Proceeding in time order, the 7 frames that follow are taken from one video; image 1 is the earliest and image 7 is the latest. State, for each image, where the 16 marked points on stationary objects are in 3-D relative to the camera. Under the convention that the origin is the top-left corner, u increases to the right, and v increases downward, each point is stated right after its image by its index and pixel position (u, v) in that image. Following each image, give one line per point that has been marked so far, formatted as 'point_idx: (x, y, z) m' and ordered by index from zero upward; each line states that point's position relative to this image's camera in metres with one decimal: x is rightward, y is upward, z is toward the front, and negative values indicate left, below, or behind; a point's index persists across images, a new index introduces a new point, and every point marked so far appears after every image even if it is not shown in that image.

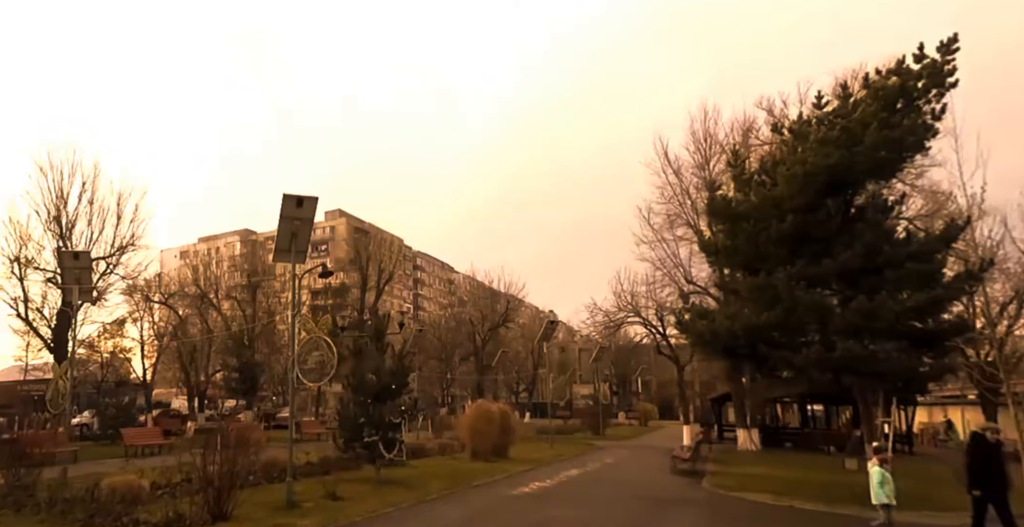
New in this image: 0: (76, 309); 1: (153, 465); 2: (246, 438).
0: (-10.1, -1.0, +17.5) m
1: (-8.2, -4.7, +17.3) m
2: (-5.4, -3.5, +15.2) m
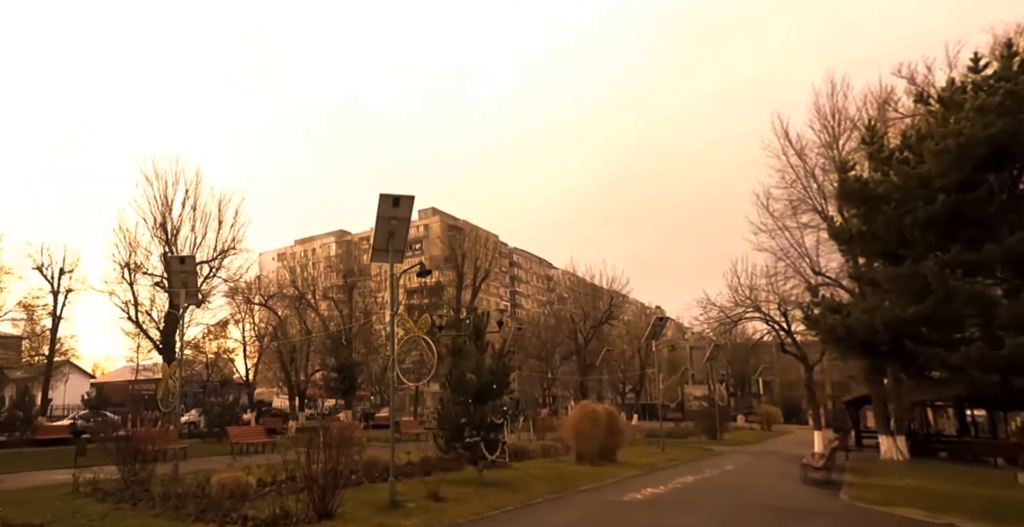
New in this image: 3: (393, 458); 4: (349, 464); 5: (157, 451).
0: (-7.8, -1.1, +18.0) m
1: (-5.9, -4.8, +17.7) m
2: (-3.4, -3.5, +15.2) m
3: (-2.2, -3.6, +14.0) m
4: (-3.3, -4.0, +14.9) m
5: (-8.6, -4.5, +18.0) m
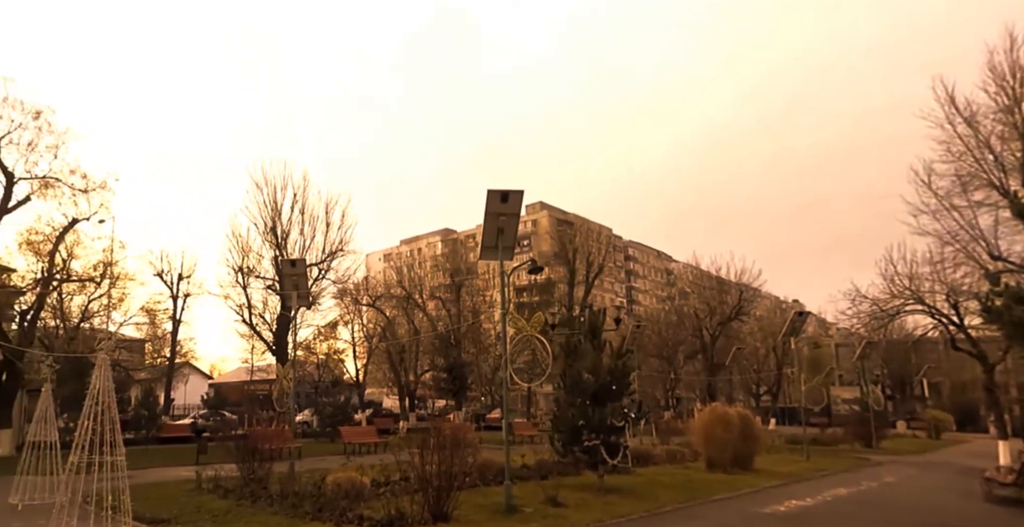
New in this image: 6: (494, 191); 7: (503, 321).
0: (-5.2, -1.2, +18.3) m
1: (-3.2, -4.8, +17.7) m
2: (-1.0, -3.5, +15.0) m
3: (-0.1, -3.6, +13.6) m
4: (-1.0, -4.0, +14.7) m
5: (-5.9, -4.6, +18.4) m
6: (-0.3, +1.3, +13.8) m
7: (-0.2, -1.1, +14.1) m
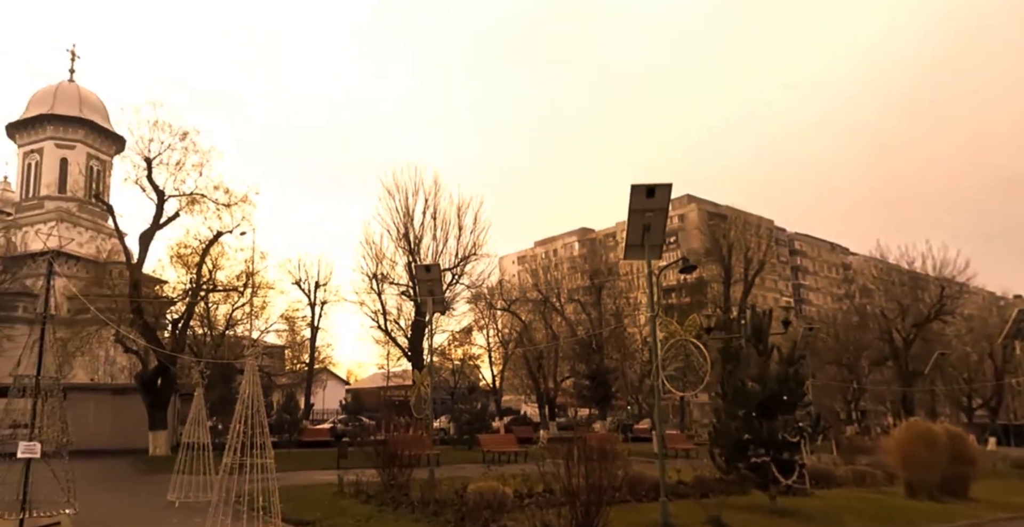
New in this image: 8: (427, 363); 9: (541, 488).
0: (-1.9, -1.3, +18.0) m
1: (+0.1, -4.9, +17.1) m
2: (+1.8, -3.5, +14.1) m
3: (+2.5, -3.6, +12.6) m
4: (+1.8, -4.0, +13.8) m
5: (-2.4, -4.7, +18.2) m
6: (+2.2, +1.3, +12.8) m
7: (+2.5, -1.1, +13.1) m
8: (-2.1, -2.4, +18.3) m
9: (+0.6, -4.8, +15.9) m
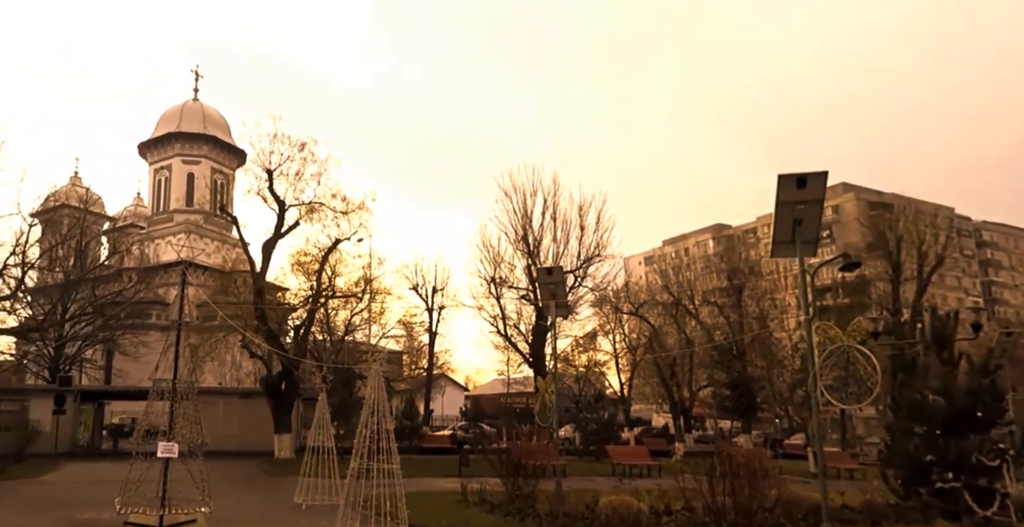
0: (+1.0, -1.4, +17.2) m
1: (+2.9, -4.9, +16.1) m
2: (+4.2, -3.5, +12.8) m
3: (+4.7, -3.6, +11.2) m
4: (+4.2, -4.0, +12.5) m
5: (+0.6, -4.8, +17.5) m
6: (+4.3, +1.4, +11.5) m
7: (+4.6, -1.0, +11.7) m
8: (+0.9, -2.5, +17.5) m
9: (+3.3, -4.8, +14.7) m
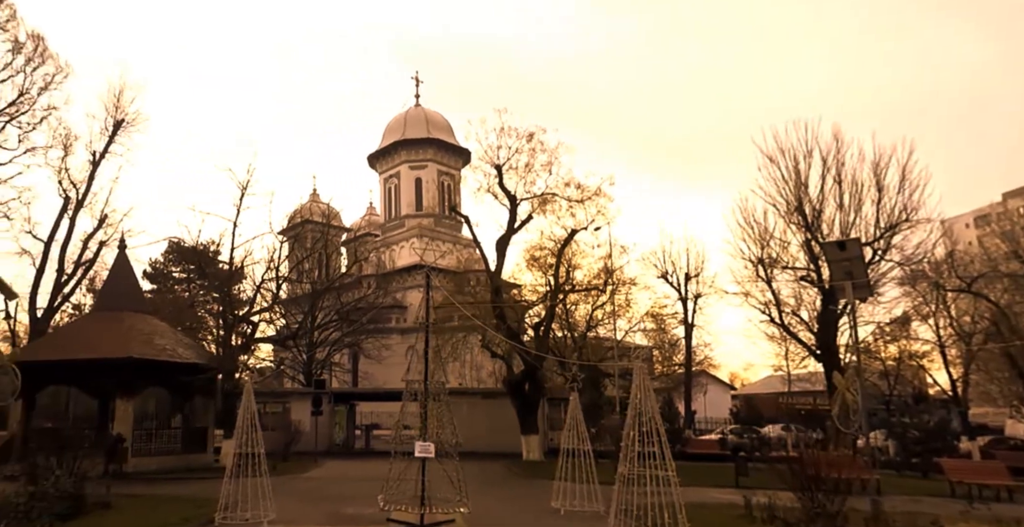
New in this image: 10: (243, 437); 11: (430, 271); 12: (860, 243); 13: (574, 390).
0: (+6.5, -0.8, +14.3) m
1: (+8.3, -4.2, +12.7) m
2: (+8.6, -2.8, +9.2) m
3: (+8.7, -2.9, +7.5) m
4: (+8.5, -3.3, +8.9) m
5: (+6.4, -4.2, +14.6) m
6: (+8.0, +2.0, +7.9) m
7: (+8.6, -0.4, +8.0) m
8: (+6.6, -1.9, +14.6) m
9: (+8.3, -4.1, +11.3) m
10: (-6.6, -4.3, +18.3) m
11: (-2.0, -0.2, +17.8) m
12: (+6.5, +0.4, +13.8) m
13: (+1.6, -3.3, +19.1) m
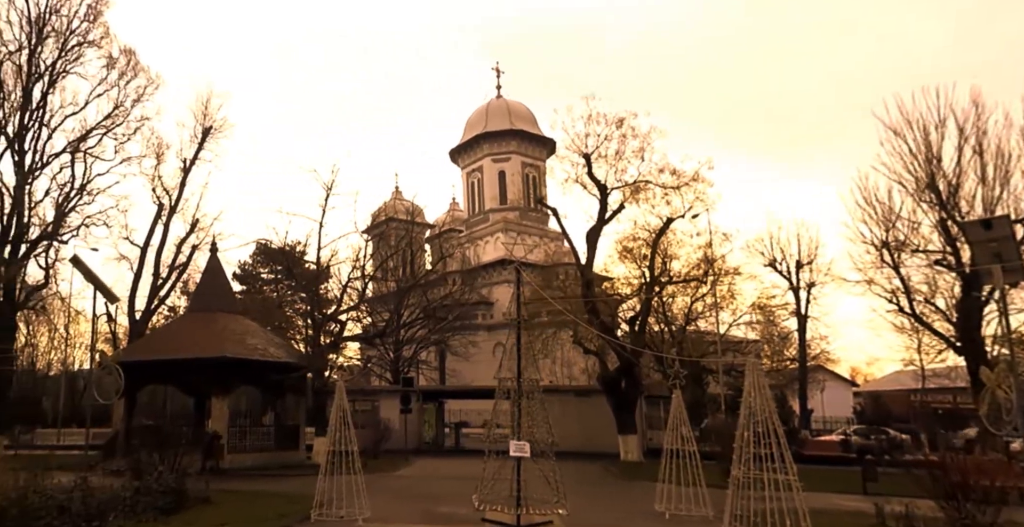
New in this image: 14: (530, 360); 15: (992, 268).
0: (+8.4, -0.5, +12.7) m
1: (+10.0, -3.9, +10.9) m
2: (+9.9, -2.5, +7.4) m
3: (+9.8, -2.5, +5.7) m
4: (+9.8, -3.0, +7.1) m
5: (+8.4, -3.9, +13.1) m
6: (+9.1, +2.3, +6.2) m
7: (+9.7, 0.0, +6.3) m
8: (+8.5, -1.6, +13.0) m
9: (+9.9, -3.8, +9.5) m
10: (-4.2, -4.2, +18.0) m
11: (+0.2, 0.0, +17.1) m
12: (+8.2, +0.7, +12.2) m
13: (+4.0, -3.1, +18.0) m
14: (+0.4, -2.6, +19.8) m
15: (+8.1, 0.0, +12.6) m
